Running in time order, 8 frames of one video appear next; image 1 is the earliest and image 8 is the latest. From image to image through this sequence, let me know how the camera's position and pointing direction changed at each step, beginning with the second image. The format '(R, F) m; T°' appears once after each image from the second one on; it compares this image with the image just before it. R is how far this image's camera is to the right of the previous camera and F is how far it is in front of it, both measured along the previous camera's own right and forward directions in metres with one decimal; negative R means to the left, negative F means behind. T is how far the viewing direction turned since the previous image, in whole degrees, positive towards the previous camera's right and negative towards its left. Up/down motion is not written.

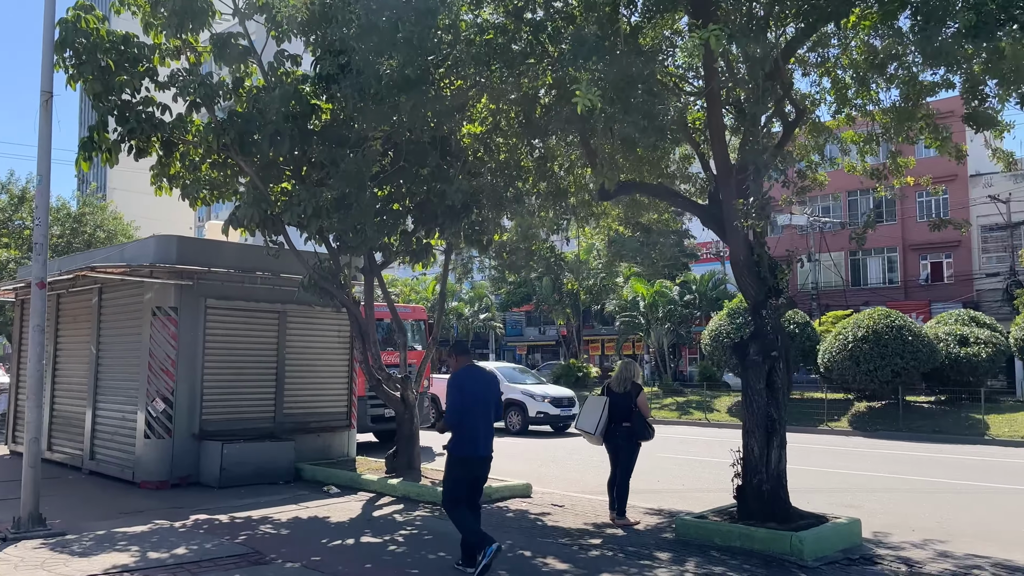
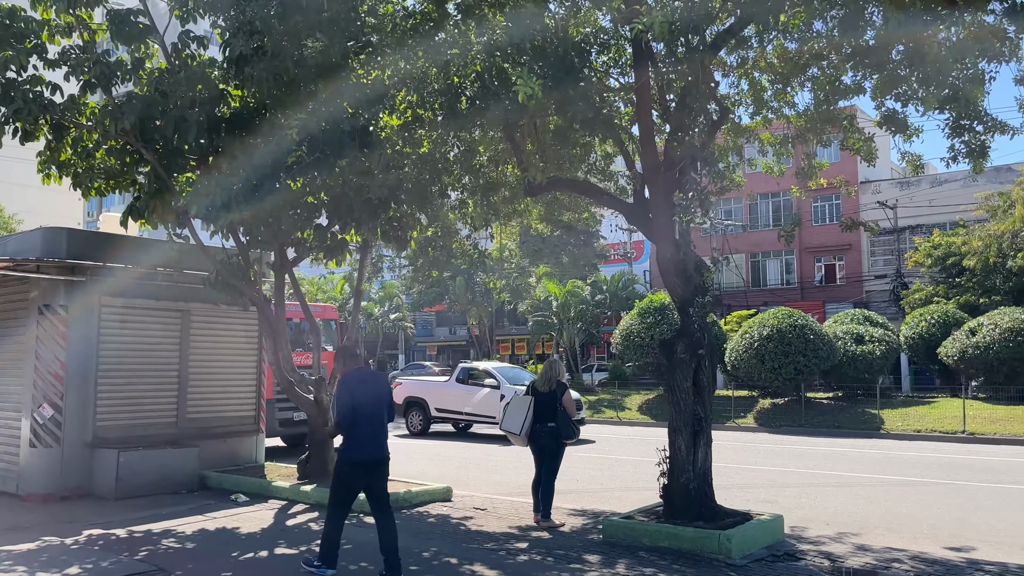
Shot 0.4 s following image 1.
(-0.2, +0.2) m; +7°
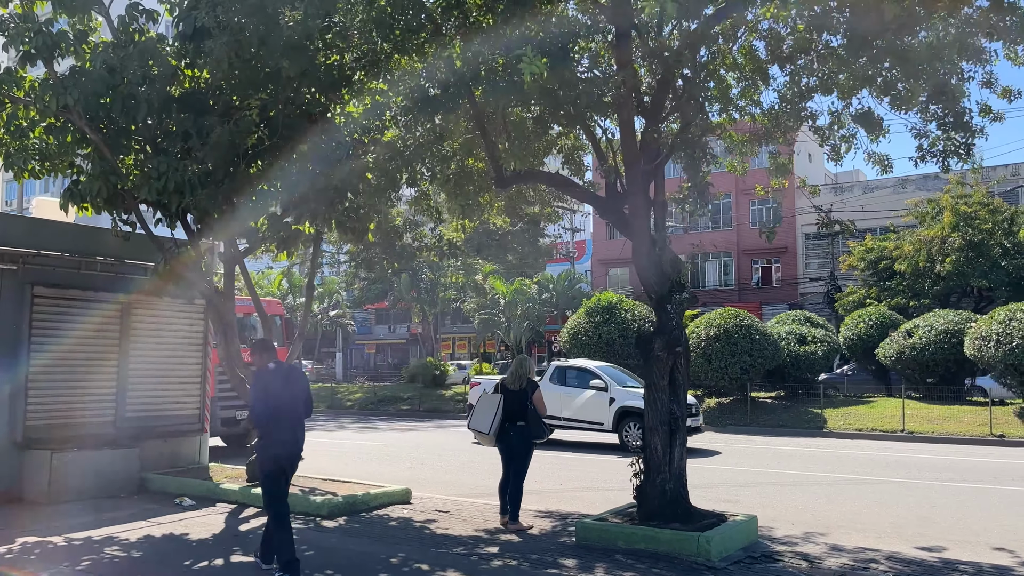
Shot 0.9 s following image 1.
(-0.3, +0.3) m; +4°
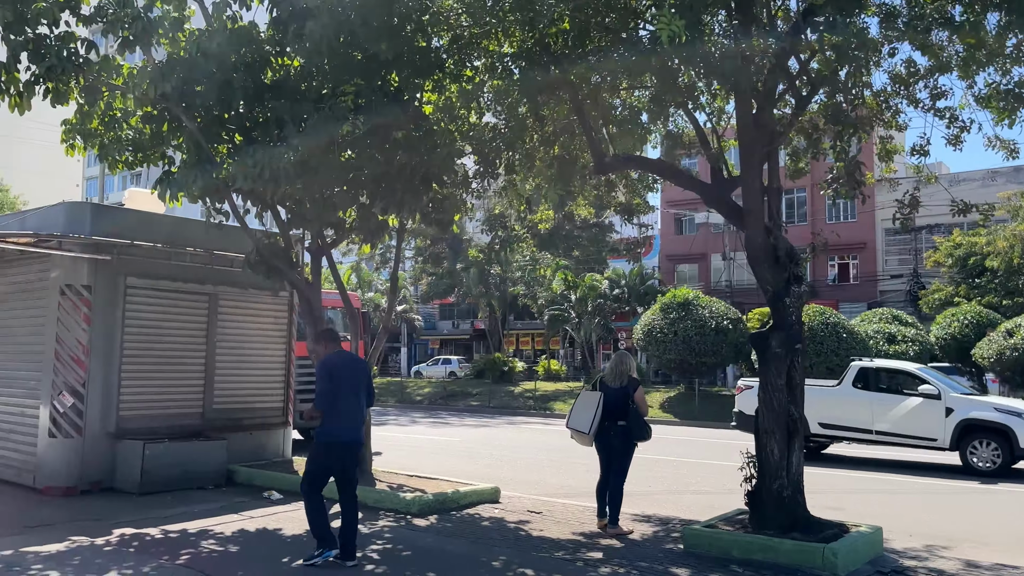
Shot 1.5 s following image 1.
(-0.4, +0.3) m; -4°
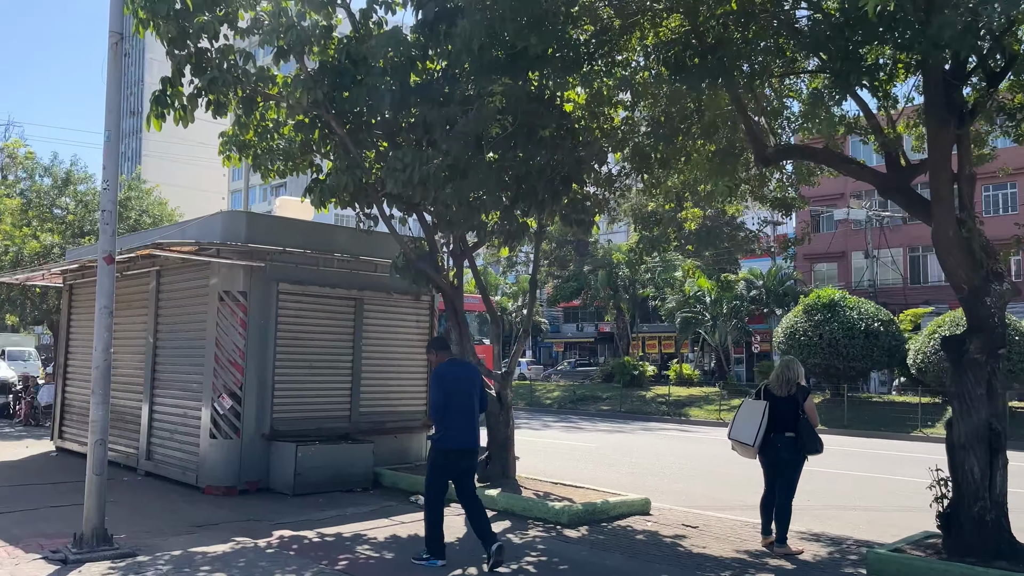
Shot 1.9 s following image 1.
(-0.3, +0.3) m; -9°
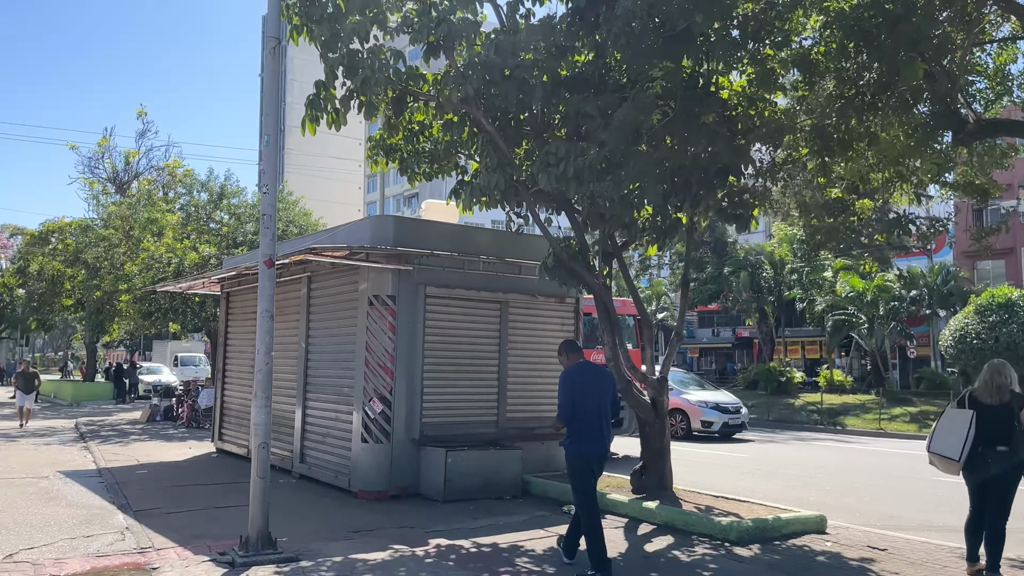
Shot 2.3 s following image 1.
(-0.3, +0.4) m; -9°
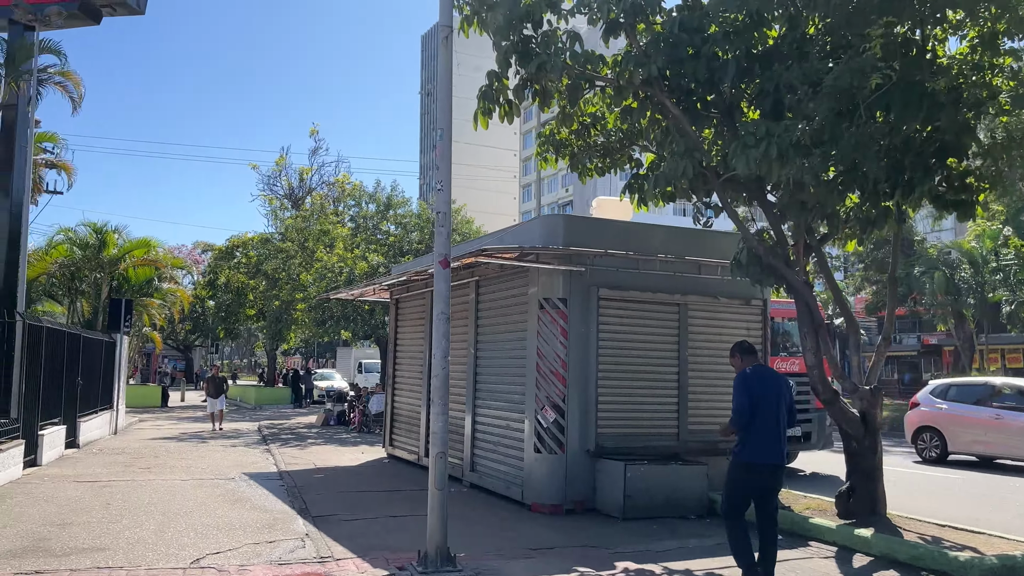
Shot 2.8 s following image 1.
(-0.3, +0.5) m; -11°
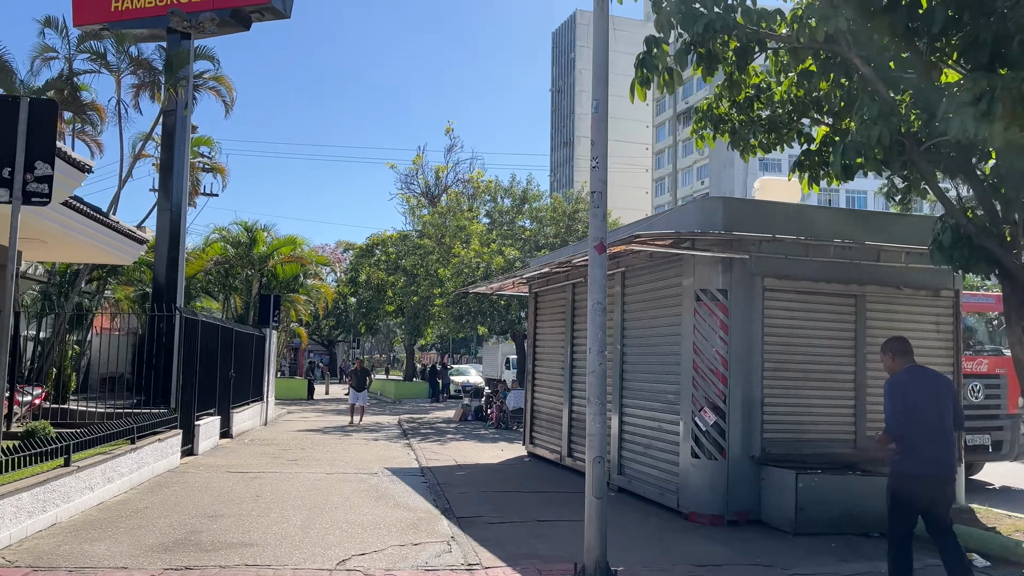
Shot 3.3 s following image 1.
(-0.2, +0.5) m; -9°
